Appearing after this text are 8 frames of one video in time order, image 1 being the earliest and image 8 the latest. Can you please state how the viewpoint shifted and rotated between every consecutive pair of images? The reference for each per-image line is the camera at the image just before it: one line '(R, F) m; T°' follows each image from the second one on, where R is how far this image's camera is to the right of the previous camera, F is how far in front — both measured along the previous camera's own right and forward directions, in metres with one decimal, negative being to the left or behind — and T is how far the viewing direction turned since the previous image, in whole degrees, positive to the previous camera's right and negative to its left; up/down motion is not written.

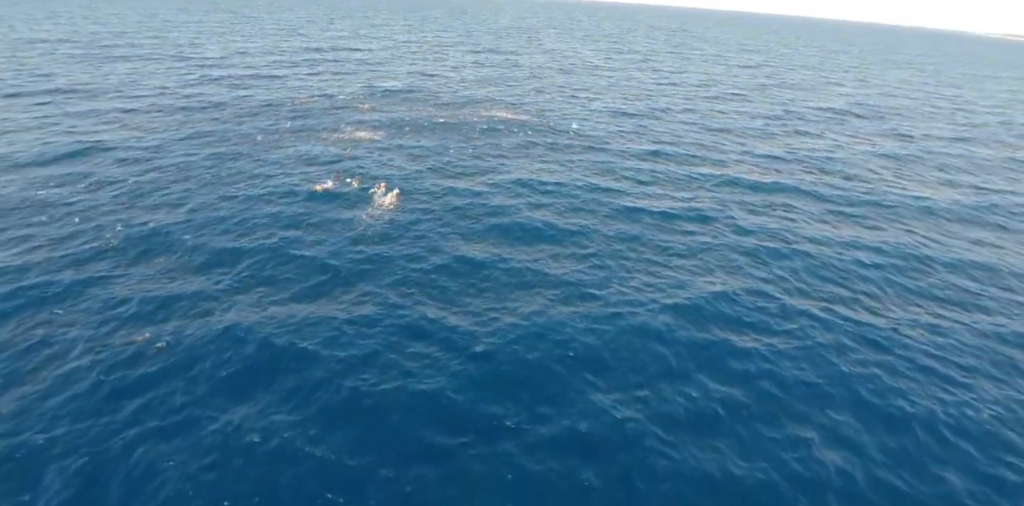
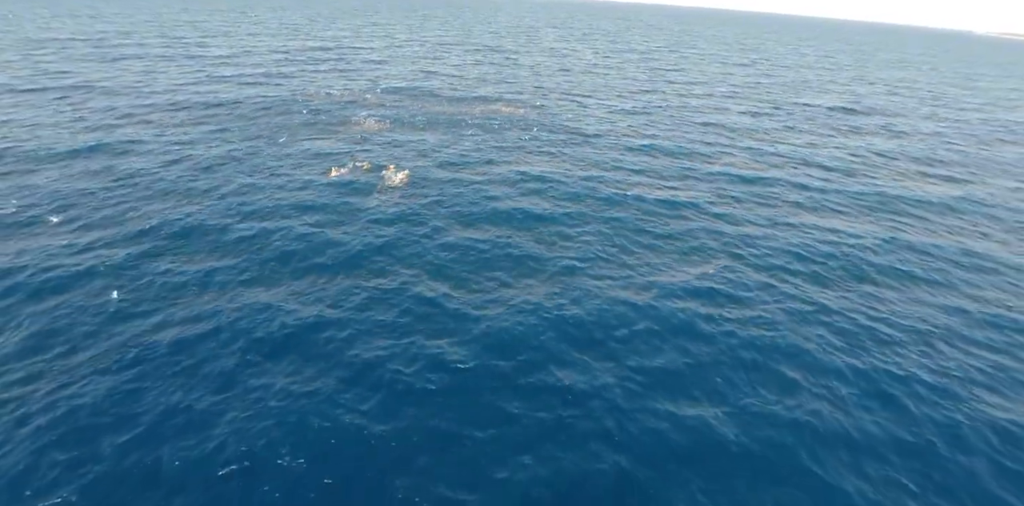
(+0.8, -4.7) m; -1°
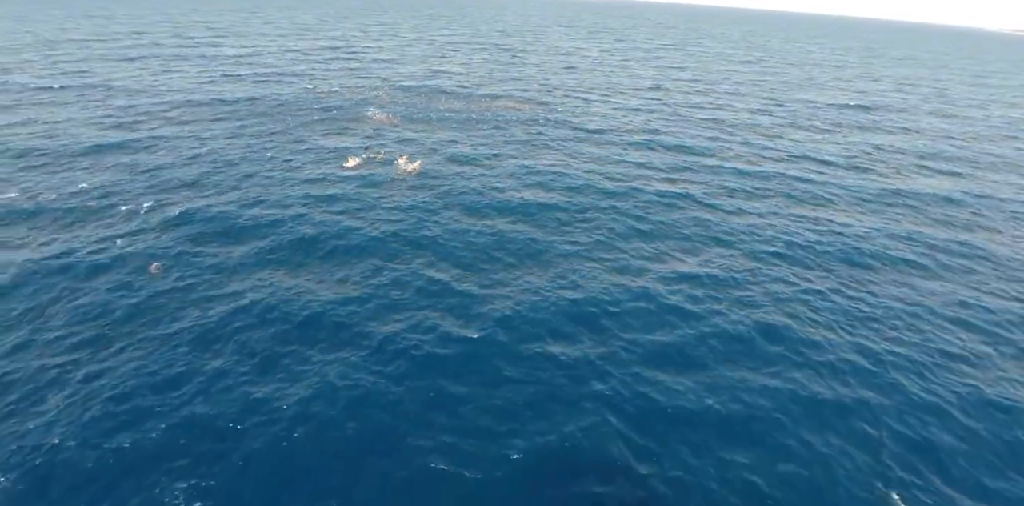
(+0.2, -2.8) m; -1°
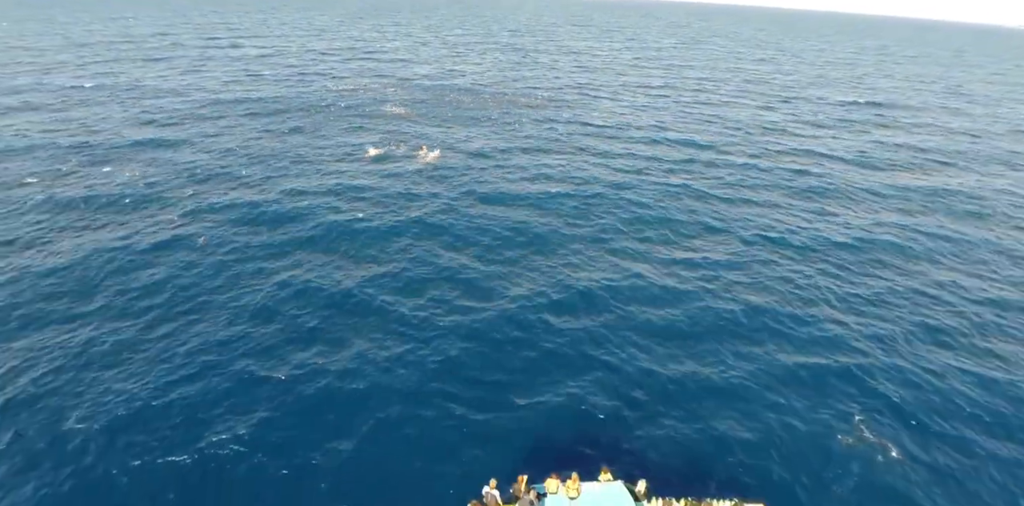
(+0.1, -3.8) m; -1°
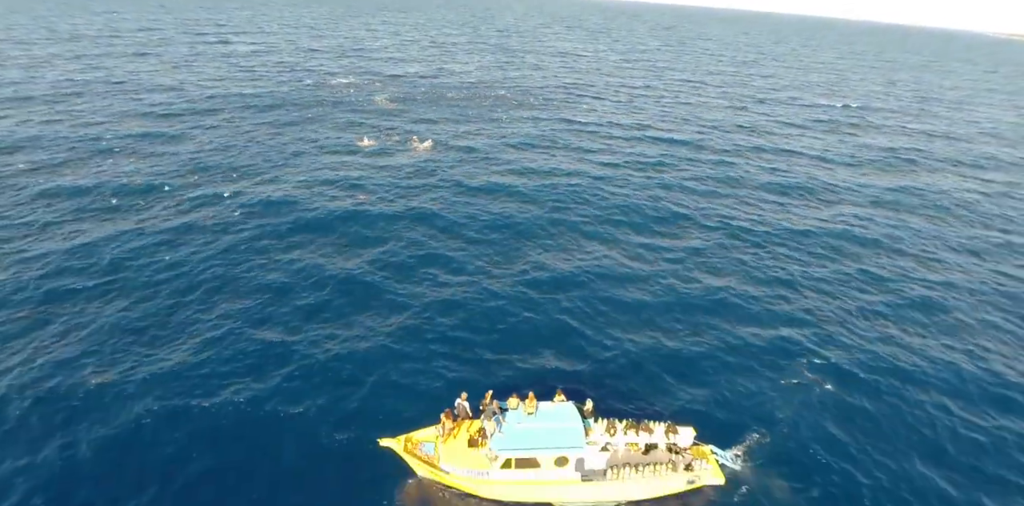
(+0.2, -3.6) m; +1°
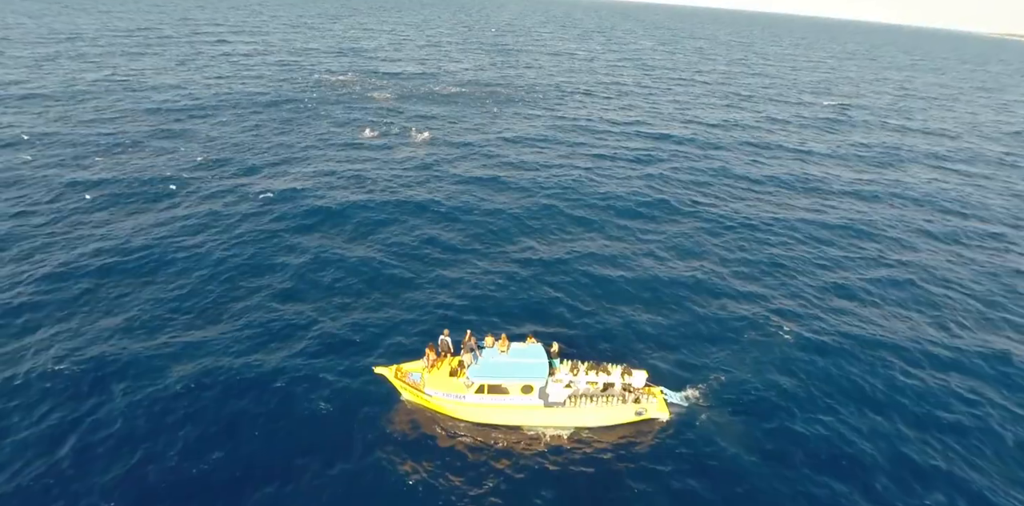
(+0.4, -3.1) m; 0°
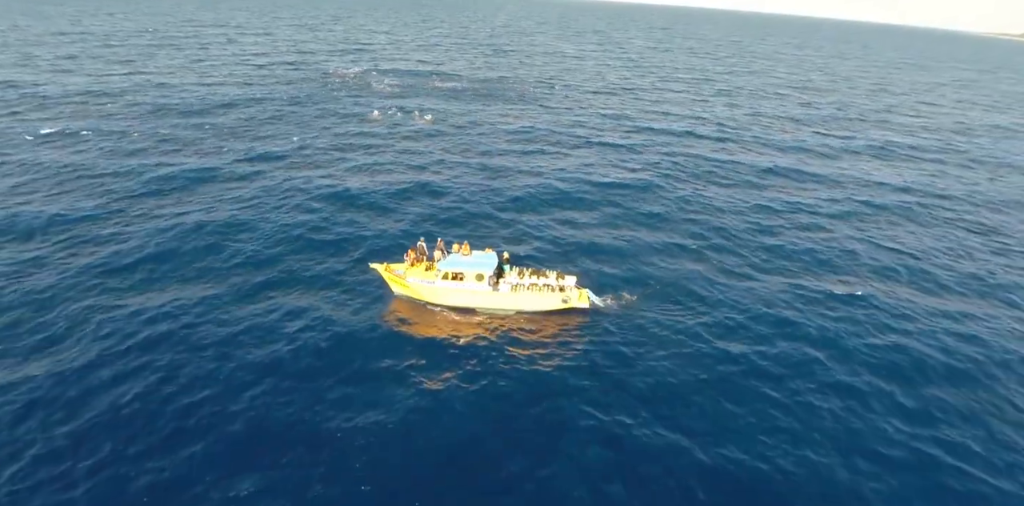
(+0.6, -6.6) m; 0°
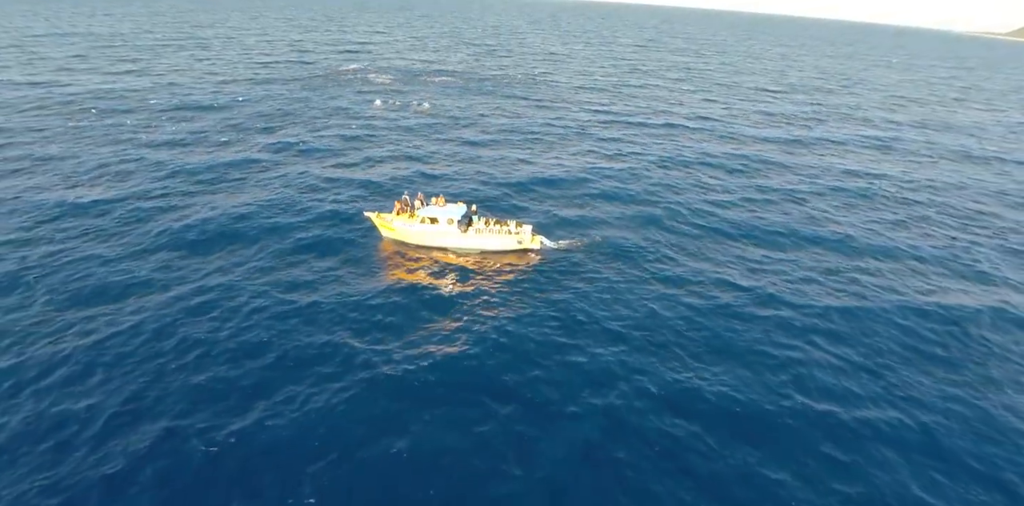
(+0.2, -5.0) m; +1°
